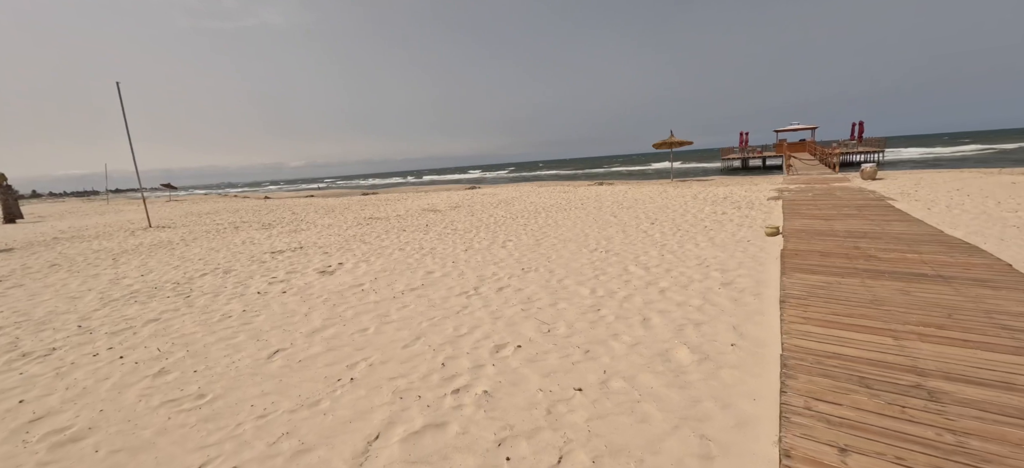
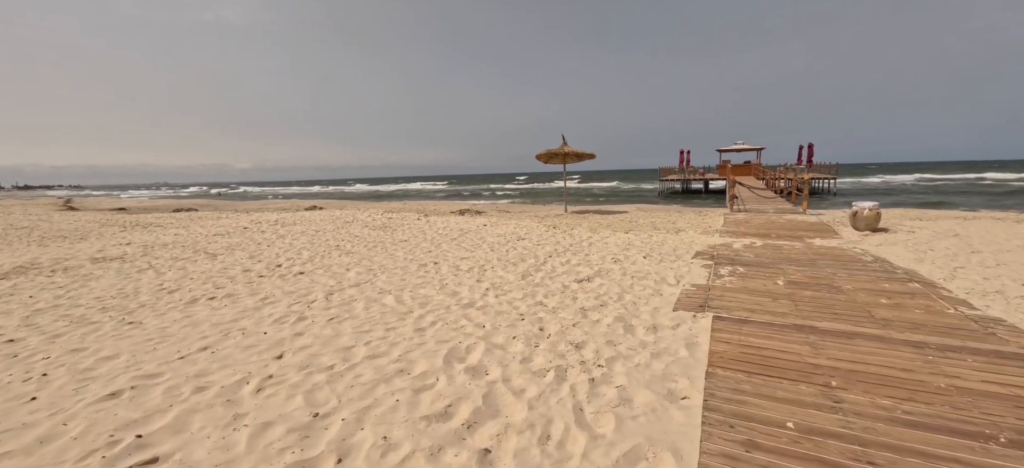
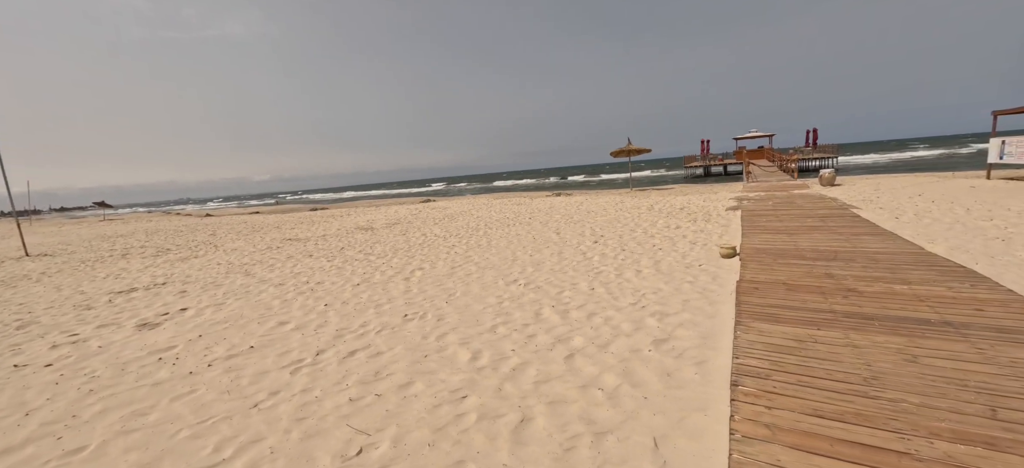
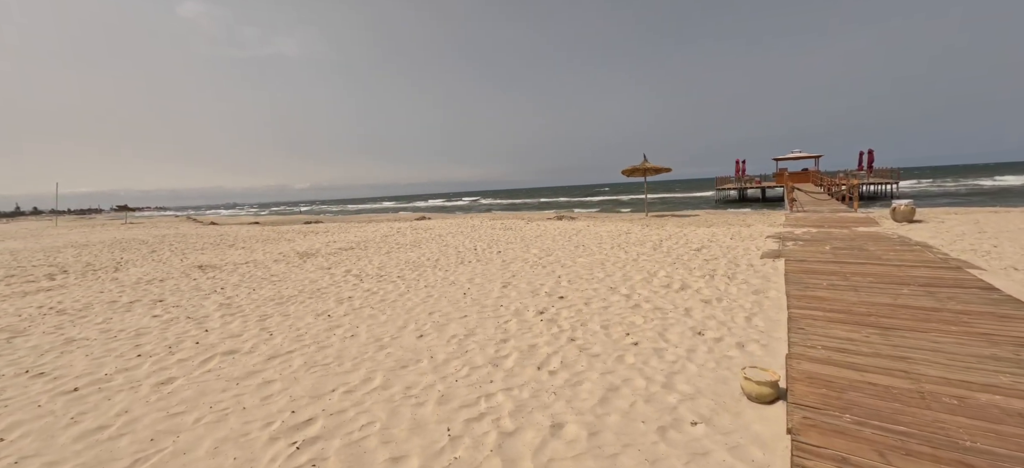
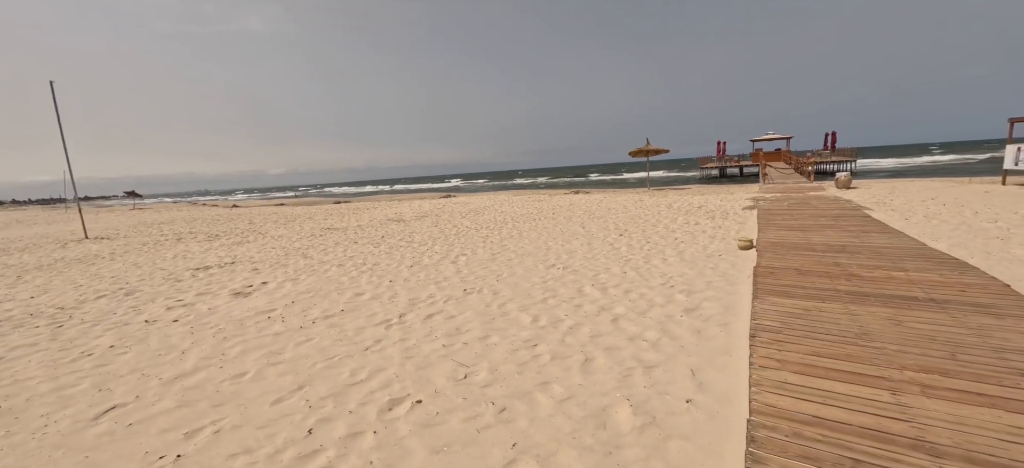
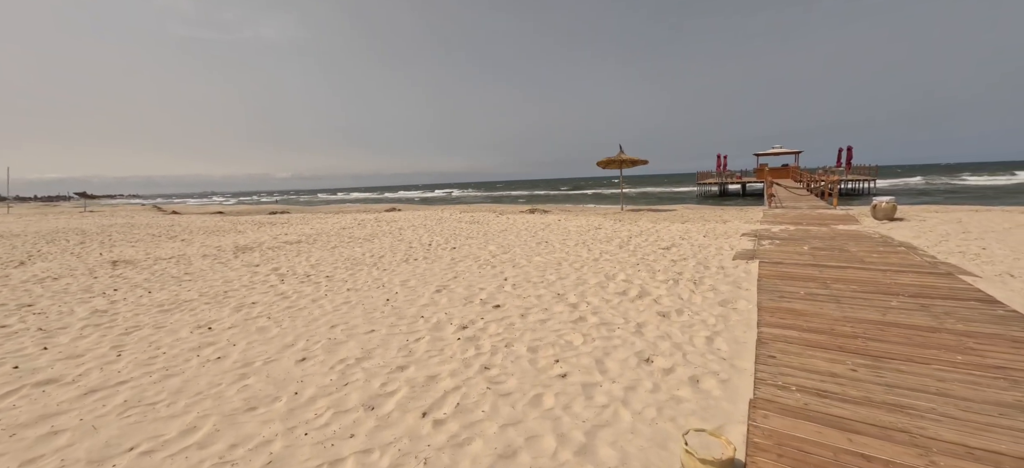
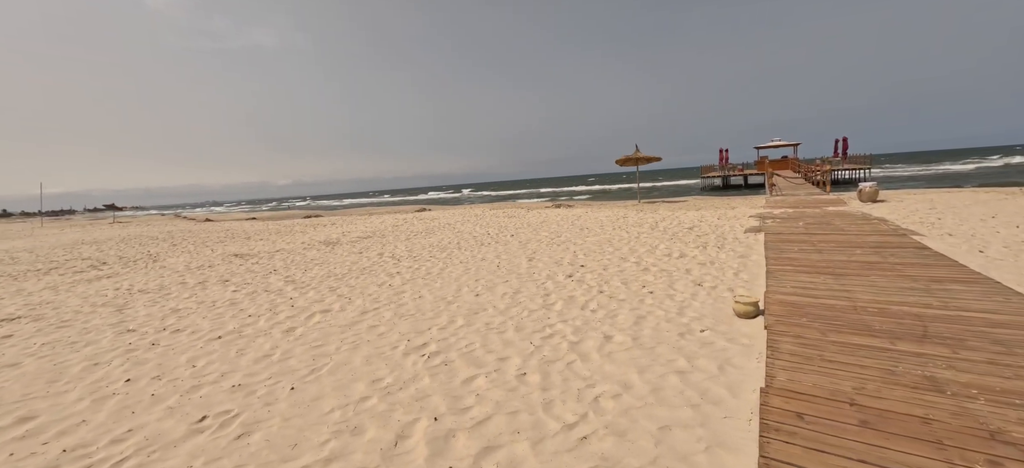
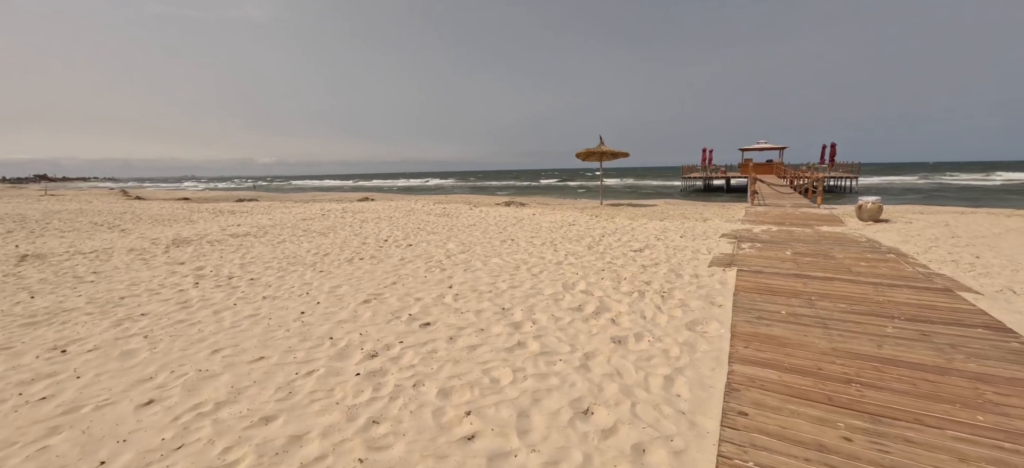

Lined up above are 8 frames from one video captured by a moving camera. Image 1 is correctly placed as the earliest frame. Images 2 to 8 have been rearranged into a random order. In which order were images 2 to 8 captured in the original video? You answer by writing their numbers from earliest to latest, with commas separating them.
5, 3, 7, 4, 6, 8, 2
